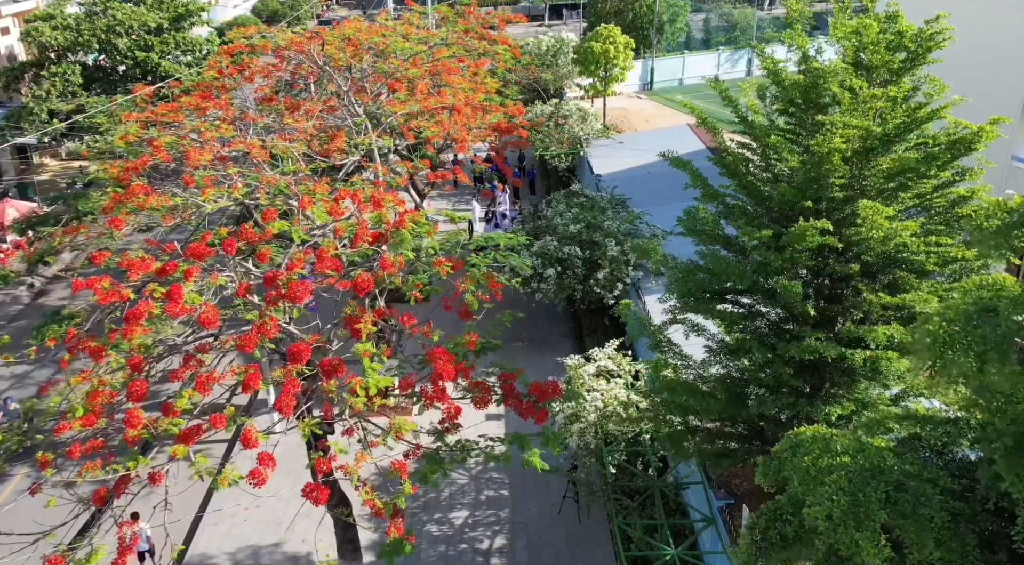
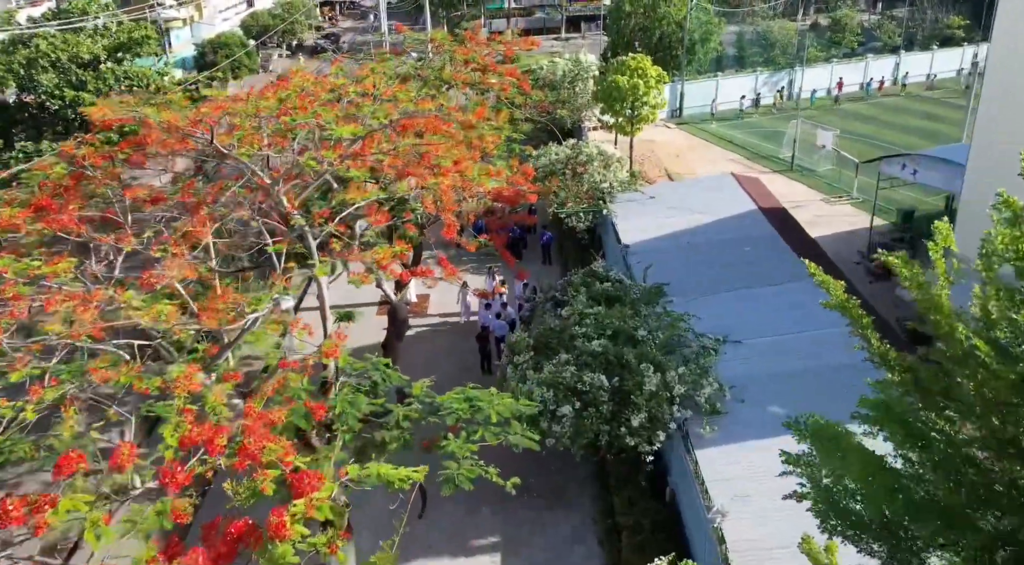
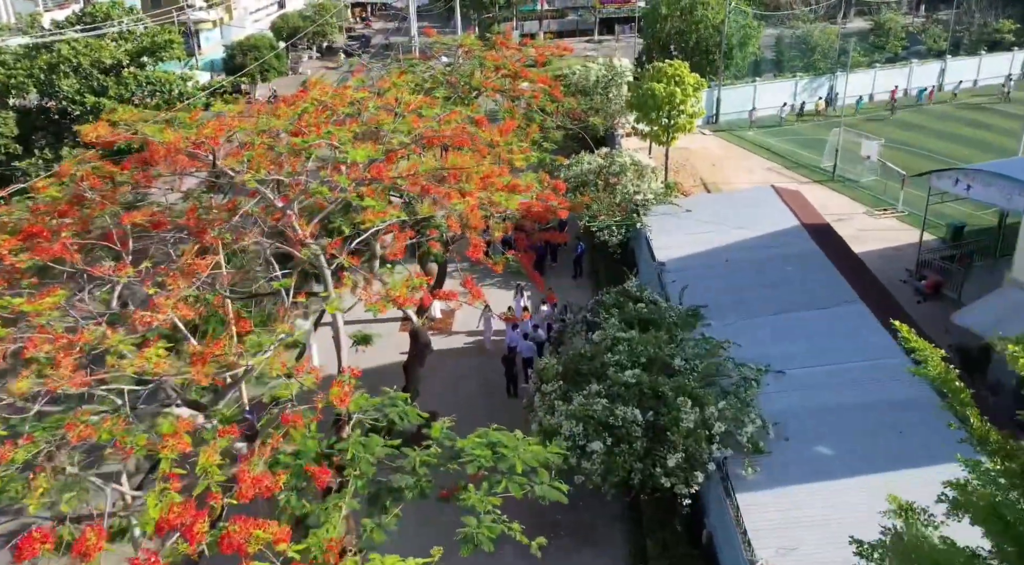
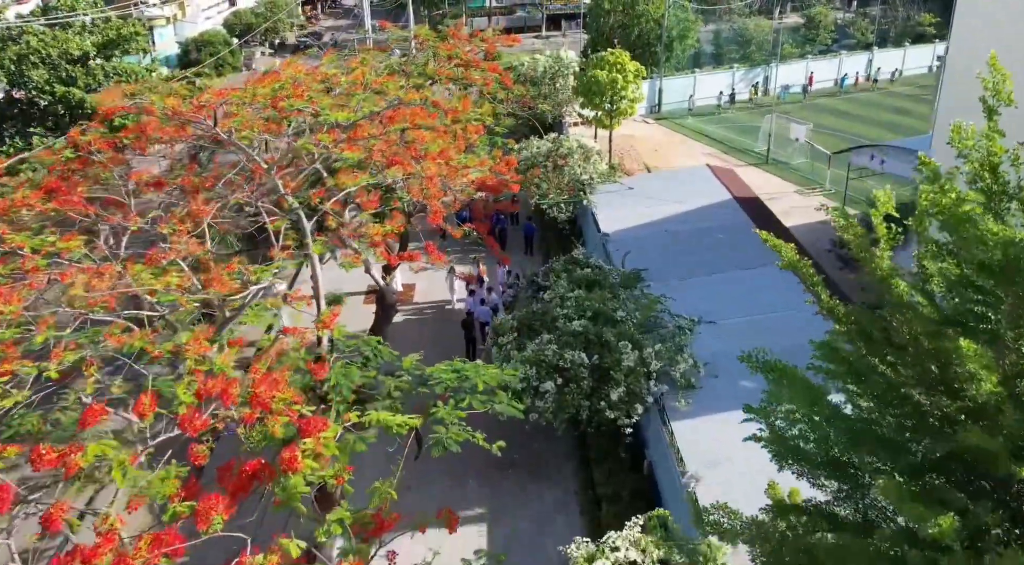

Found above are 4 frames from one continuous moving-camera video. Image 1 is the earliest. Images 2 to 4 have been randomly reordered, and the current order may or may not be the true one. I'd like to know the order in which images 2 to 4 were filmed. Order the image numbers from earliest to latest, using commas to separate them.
4, 2, 3
